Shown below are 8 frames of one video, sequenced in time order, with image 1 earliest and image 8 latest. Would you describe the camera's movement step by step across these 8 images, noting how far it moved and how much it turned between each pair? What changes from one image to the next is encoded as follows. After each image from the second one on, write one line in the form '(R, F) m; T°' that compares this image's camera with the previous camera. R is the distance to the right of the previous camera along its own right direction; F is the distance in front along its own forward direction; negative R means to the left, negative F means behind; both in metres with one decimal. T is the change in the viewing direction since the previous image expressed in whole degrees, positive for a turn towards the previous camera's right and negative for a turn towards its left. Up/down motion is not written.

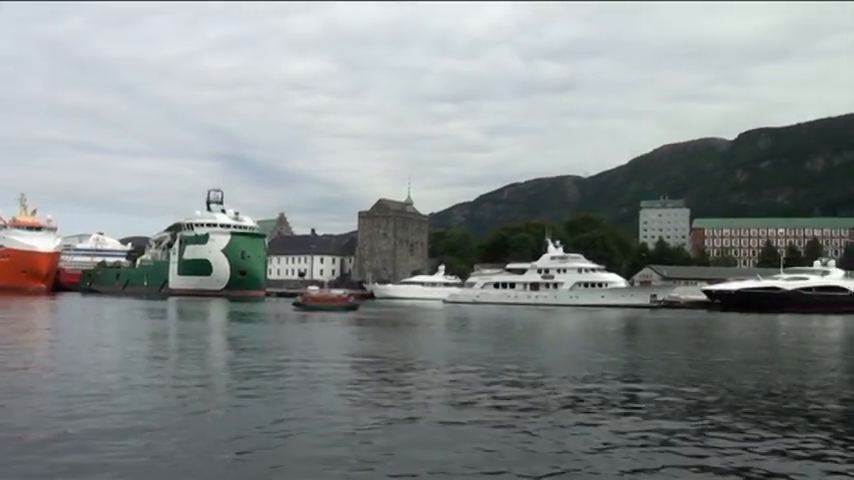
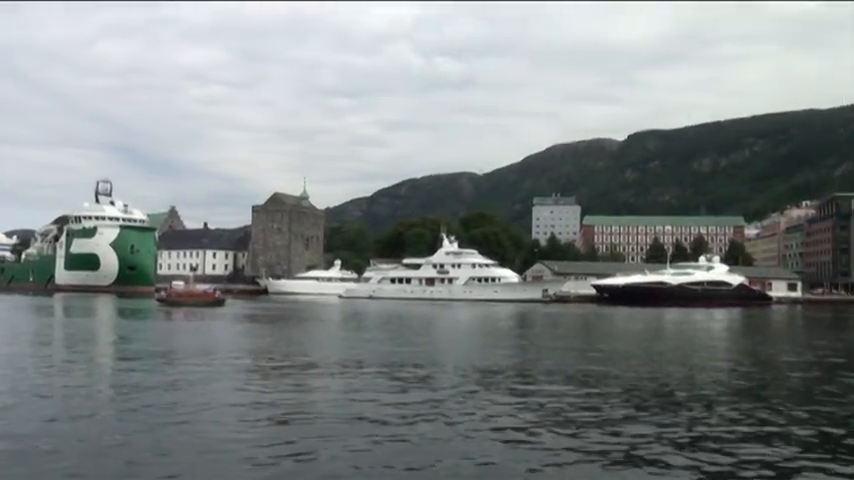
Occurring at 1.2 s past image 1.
(-0.4, -0.3) m; +7°
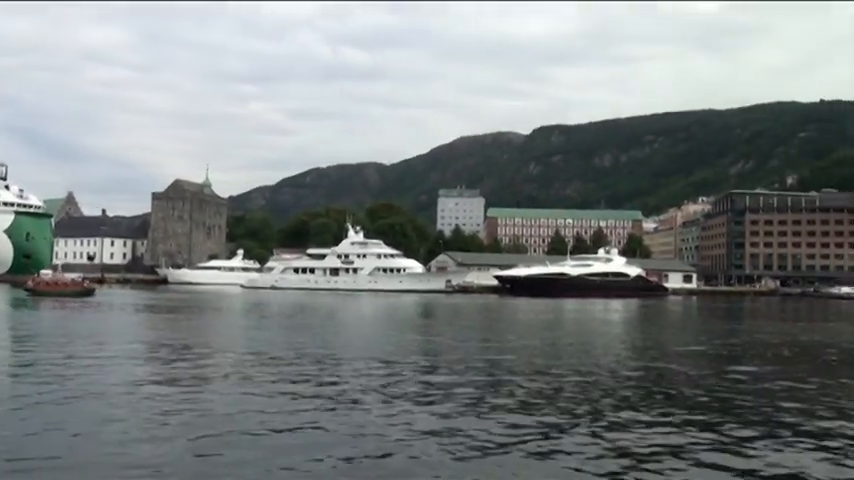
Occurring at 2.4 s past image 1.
(0.0, +0.3) m; +6°
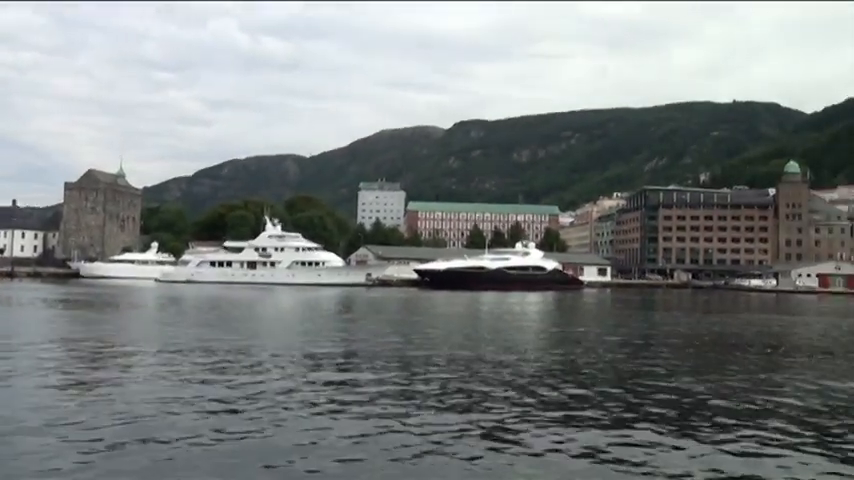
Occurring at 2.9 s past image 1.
(0.0, +0.1) m; +5°
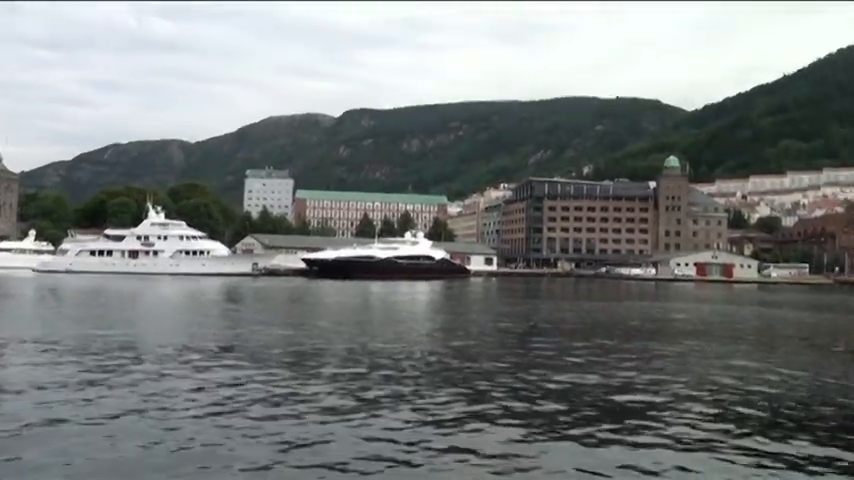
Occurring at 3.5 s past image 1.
(0.0, 0.0) m; +7°
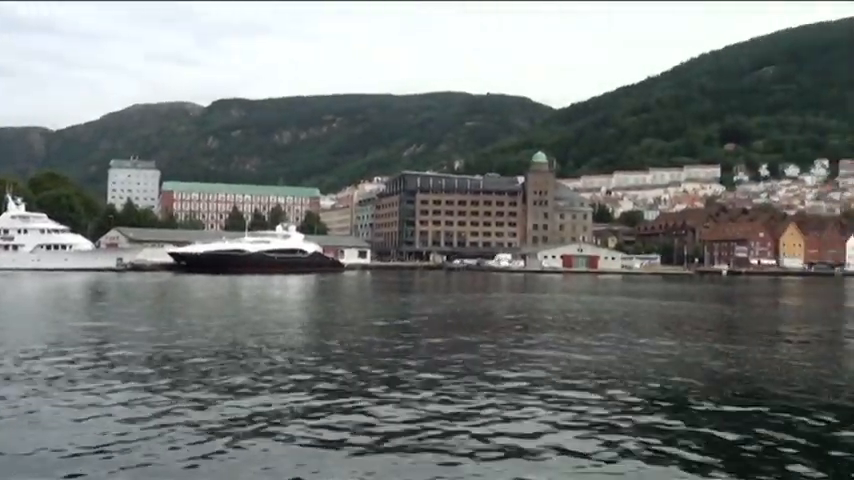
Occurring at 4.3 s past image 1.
(-0.6, +0.5) m; +9°
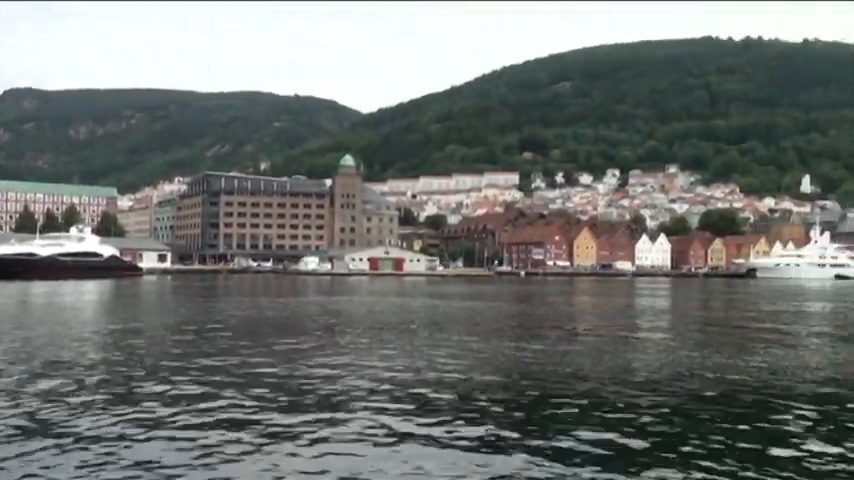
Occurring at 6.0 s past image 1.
(-1.7, +0.1) m; +14°
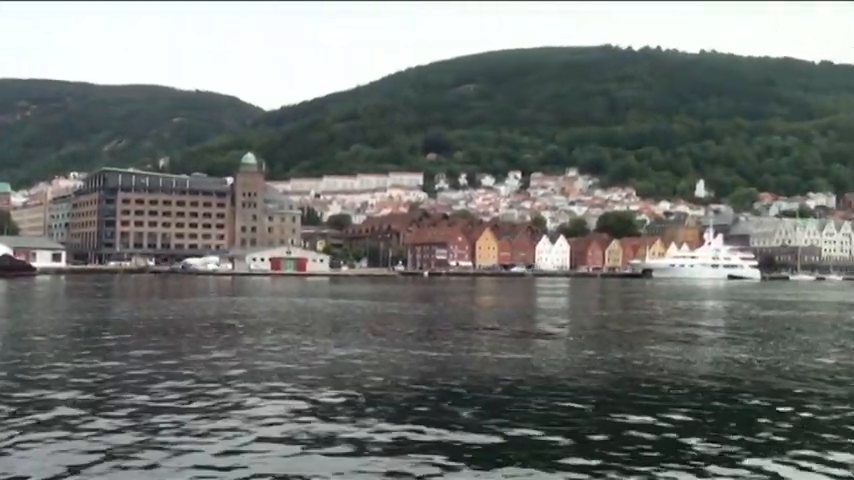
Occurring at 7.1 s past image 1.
(-0.5, -0.5) m; +7°
